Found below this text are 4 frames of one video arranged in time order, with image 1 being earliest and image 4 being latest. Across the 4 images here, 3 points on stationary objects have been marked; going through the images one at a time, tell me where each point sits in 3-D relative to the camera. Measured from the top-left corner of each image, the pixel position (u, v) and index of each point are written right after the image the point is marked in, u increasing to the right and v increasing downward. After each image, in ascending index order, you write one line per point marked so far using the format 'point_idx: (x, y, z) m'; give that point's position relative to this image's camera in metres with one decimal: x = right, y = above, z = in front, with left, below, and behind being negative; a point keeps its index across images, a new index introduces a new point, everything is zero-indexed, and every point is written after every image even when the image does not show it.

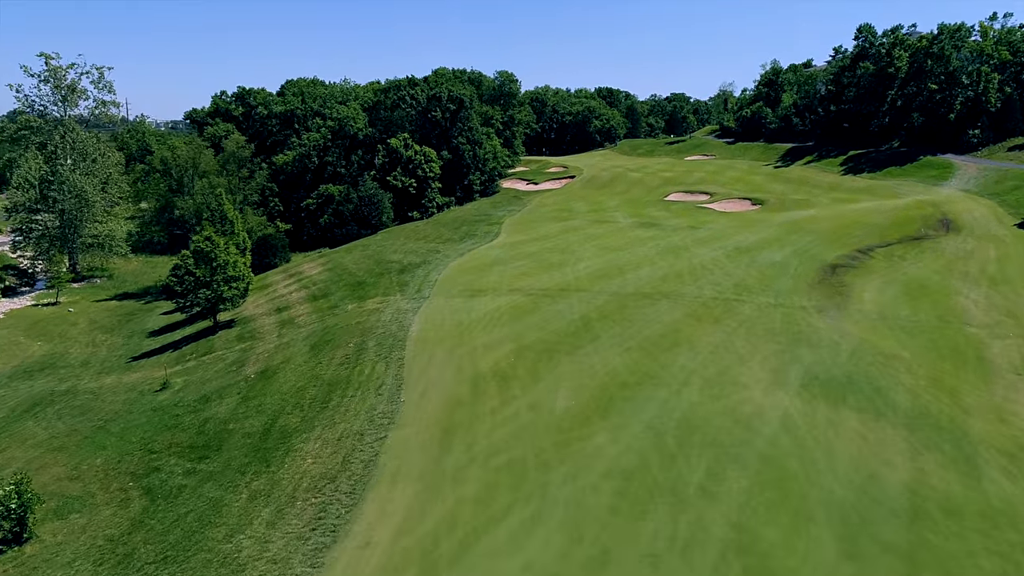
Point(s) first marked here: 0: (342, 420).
0: (-4.8, -3.7, +18.4) m
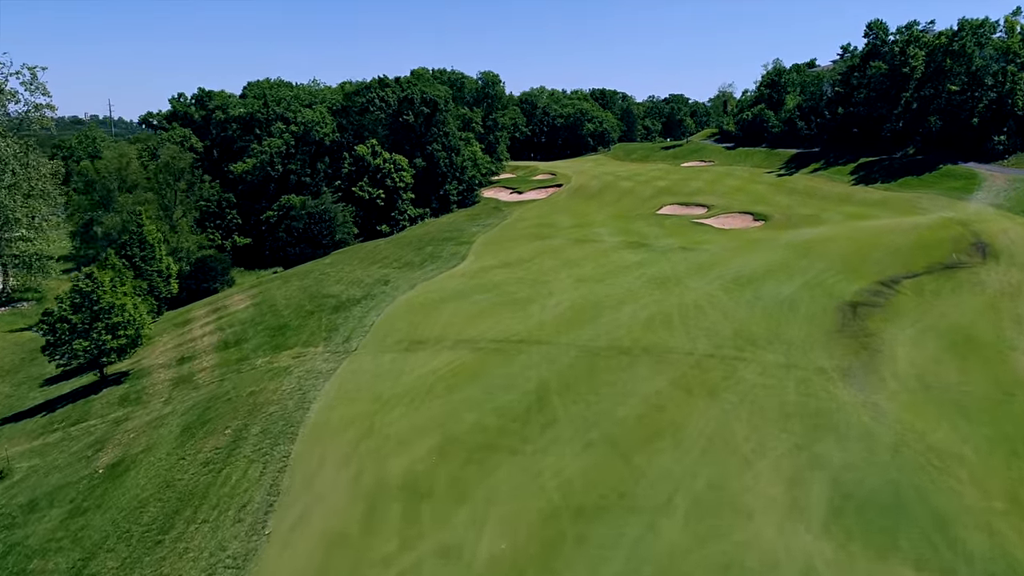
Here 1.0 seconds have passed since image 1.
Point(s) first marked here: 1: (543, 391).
0: (-6.6, -5.5, +12.9) m
1: (+0.9, -3.0, +19.0) m
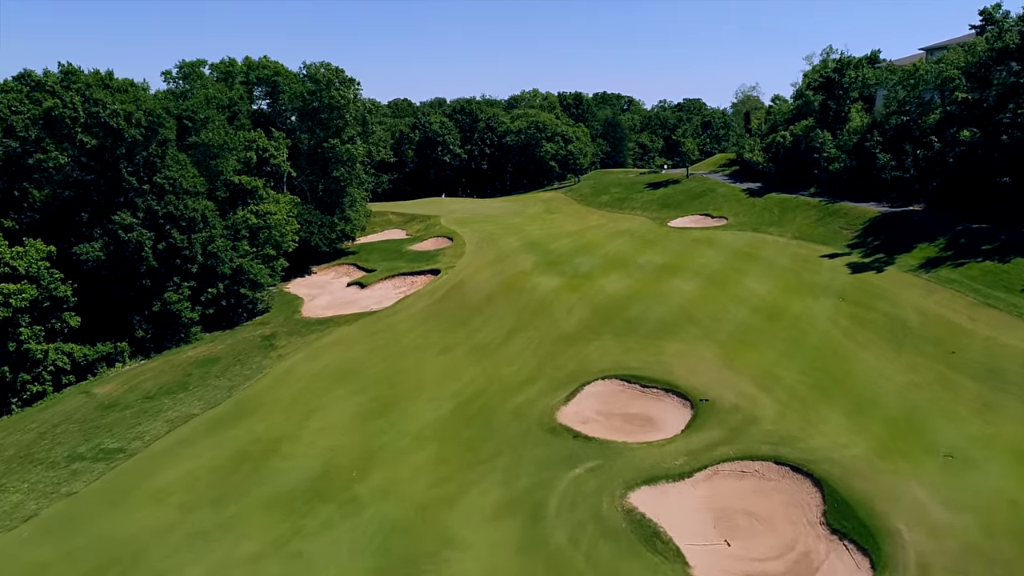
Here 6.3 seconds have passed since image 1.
0: (-18.2, -15.2, -18.9) m
1: (-10.5, -12.8, -13.0) m
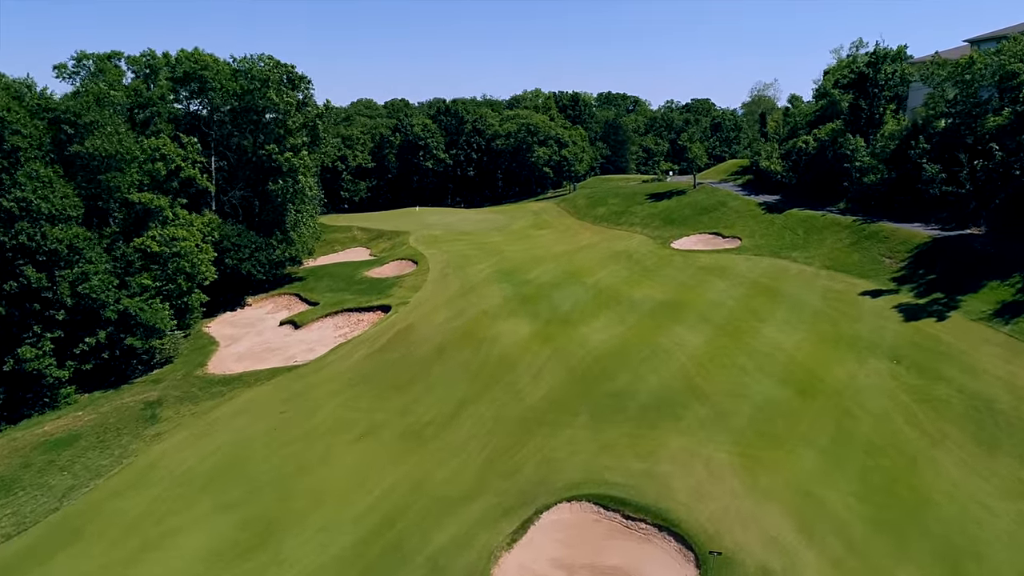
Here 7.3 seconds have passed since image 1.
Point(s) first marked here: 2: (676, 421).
0: (-20.5, -17.1, -25.6) m
1: (-12.7, -14.7, -19.8) m
2: (+4.7, -3.9, +18.8) m
